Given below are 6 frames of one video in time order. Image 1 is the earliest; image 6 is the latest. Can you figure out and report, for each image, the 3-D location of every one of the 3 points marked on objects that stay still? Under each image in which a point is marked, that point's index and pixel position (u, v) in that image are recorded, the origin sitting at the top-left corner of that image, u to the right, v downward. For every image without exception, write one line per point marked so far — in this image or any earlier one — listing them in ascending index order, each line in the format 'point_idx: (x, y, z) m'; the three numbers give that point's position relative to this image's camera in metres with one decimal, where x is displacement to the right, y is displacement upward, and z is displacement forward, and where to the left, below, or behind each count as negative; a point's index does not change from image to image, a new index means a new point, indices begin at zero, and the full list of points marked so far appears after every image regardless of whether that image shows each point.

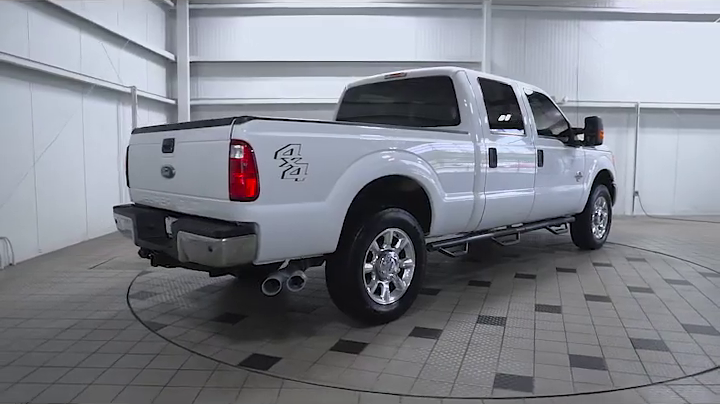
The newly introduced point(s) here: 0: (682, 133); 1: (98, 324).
0: (+5.5, +1.2, +8.9) m
1: (-1.8, -0.9, +3.6) m
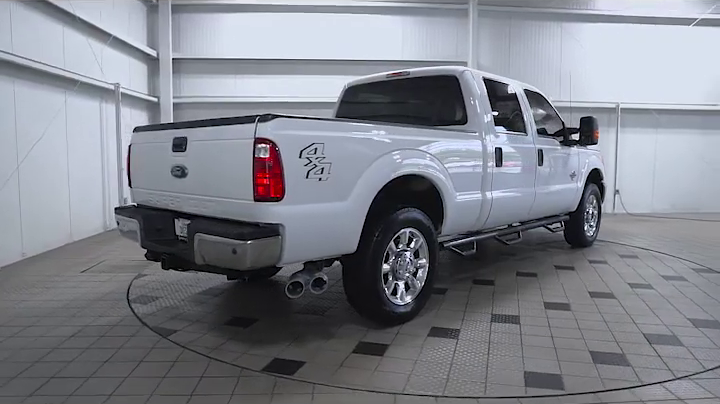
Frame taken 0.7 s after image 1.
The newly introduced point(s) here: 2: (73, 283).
0: (+5.3, +1.2, +9.1) m
1: (-1.7, -0.9, +3.5) m
2: (-2.5, -0.7, +4.6) m
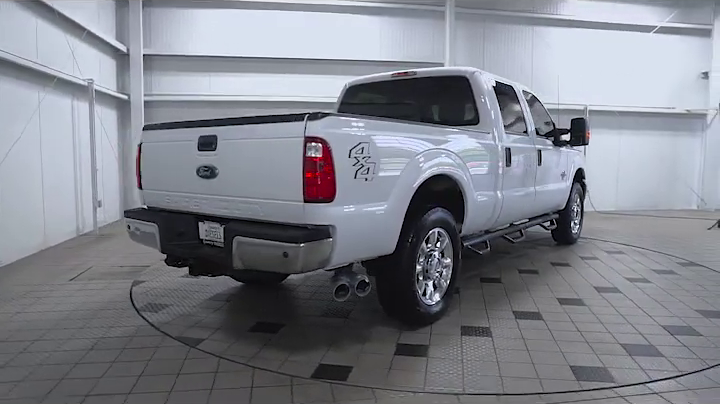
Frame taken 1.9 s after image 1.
0: (+4.9, +1.3, +9.6) m
1: (-1.5, -0.9, +3.3) m
2: (-2.4, -0.7, +4.3) m
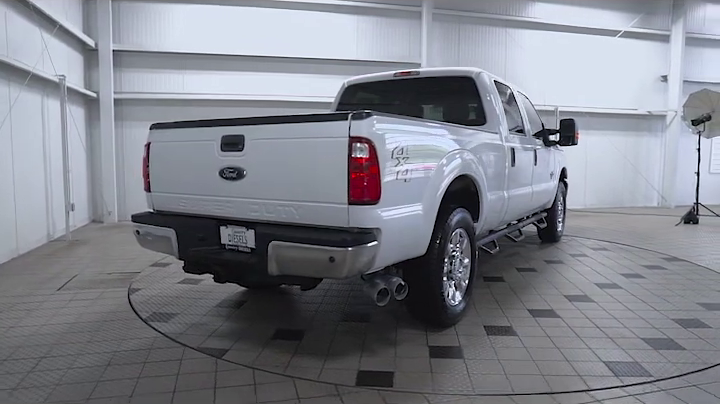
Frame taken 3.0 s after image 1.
0: (+4.4, +1.3, +10.0) m
1: (-1.3, -0.9, +3.1) m
2: (-2.3, -0.8, +4.0) m
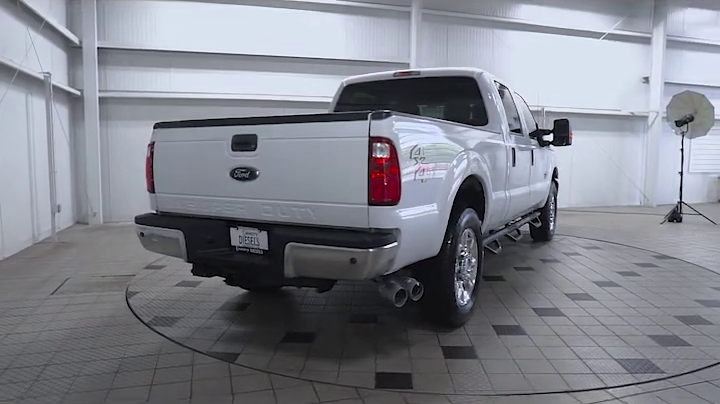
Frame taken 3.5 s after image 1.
0: (+4.2, +1.3, +10.2) m
1: (-1.2, -0.9, +3.0) m
2: (-2.3, -0.8, +3.9) m
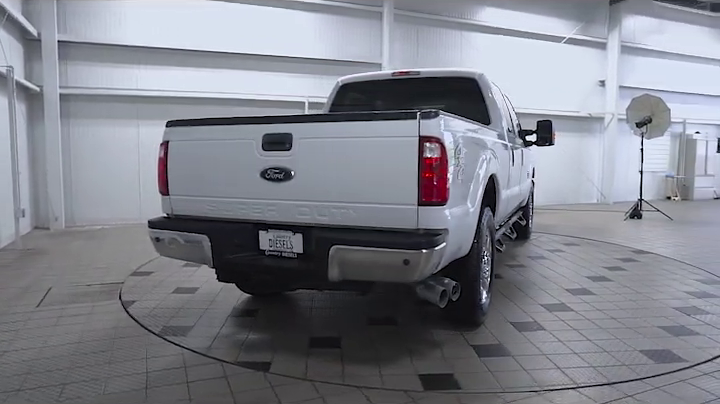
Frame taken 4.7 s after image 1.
0: (+3.6, +1.4, +10.5) m
1: (-1.0, -0.9, +2.8) m
2: (-2.1, -0.8, +3.6) m
